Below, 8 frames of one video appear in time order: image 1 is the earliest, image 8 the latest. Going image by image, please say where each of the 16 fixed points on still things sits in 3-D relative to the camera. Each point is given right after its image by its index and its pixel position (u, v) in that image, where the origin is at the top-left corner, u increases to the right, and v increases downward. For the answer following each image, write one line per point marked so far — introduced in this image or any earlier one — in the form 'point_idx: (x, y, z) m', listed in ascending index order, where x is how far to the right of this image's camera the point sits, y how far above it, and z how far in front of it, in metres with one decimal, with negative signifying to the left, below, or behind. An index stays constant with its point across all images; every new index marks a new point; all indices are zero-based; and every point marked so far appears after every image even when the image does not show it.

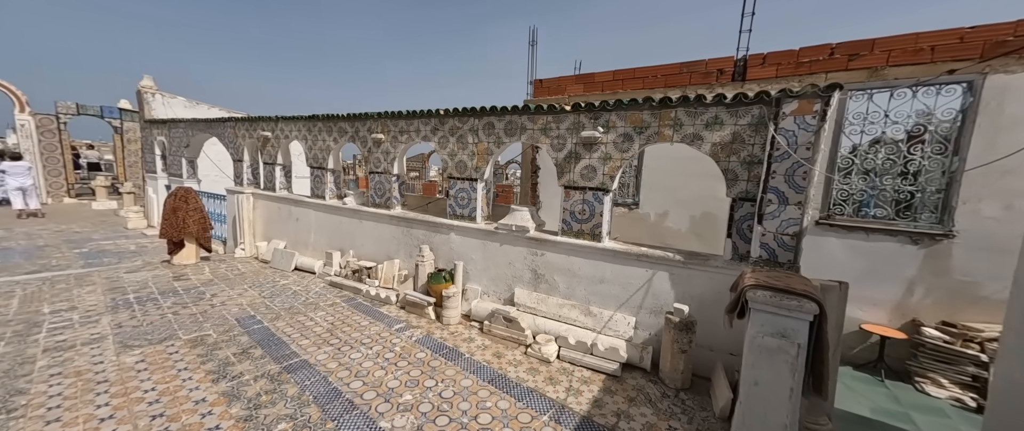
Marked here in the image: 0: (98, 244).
0: (-8.4, -0.6, +6.9) m
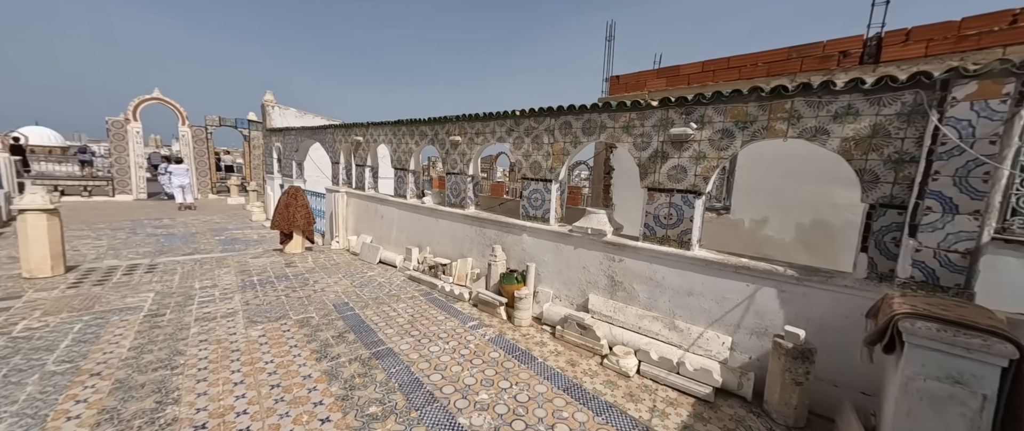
0: (-6.9, -0.4, +8.4) m
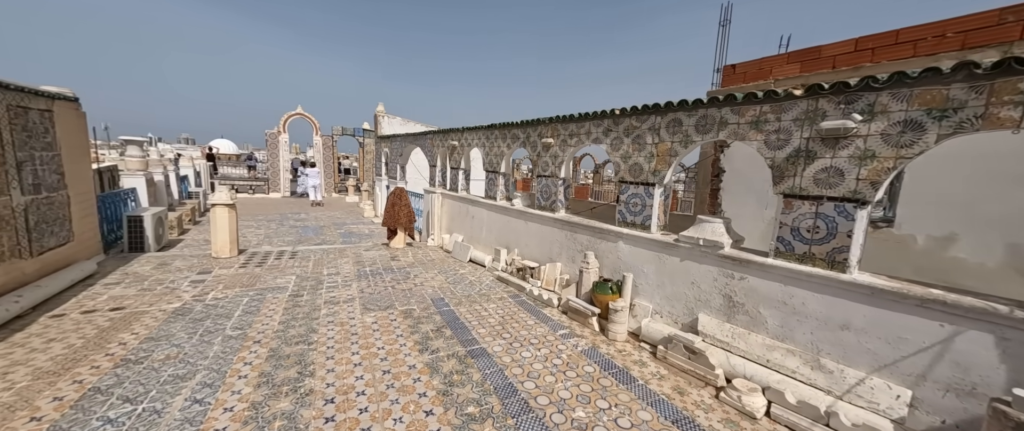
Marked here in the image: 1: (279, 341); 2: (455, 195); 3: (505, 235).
0: (-4.6, -0.3, +9.7) m
1: (-2.1, -1.1, +3.1) m
2: (-1.2, +0.4, +7.2) m
3: (-0.1, -0.3, +5.6) m
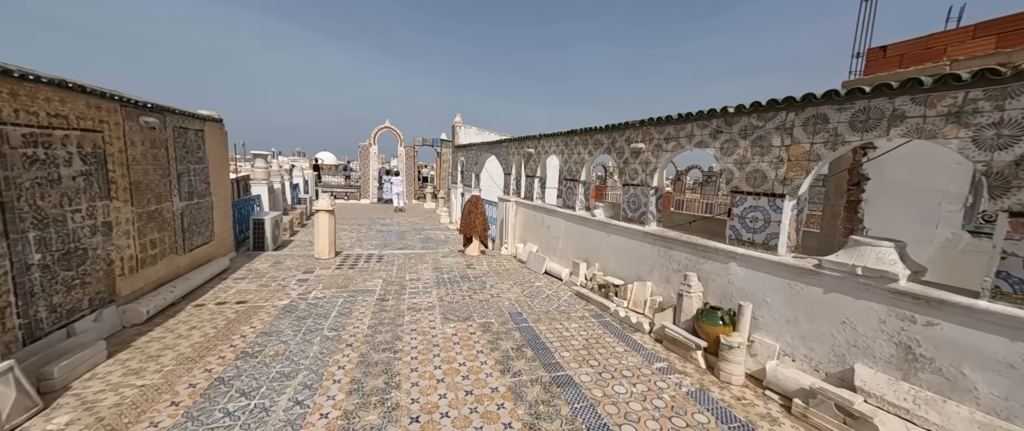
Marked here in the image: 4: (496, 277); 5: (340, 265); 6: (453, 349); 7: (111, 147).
0: (-2.5, -0.5, +10.1) m
1: (-1.3, -1.2, +3.2) m
2: (+0.4, +0.2, +7.0) m
3: (+1.1, -0.5, +5.3) m
4: (-0.2, -1.0, +5.7) m
5: (-3.1, -0.9, +6.1) m
6: (-0.5, -1.2, +3.2) m
7: (-4.0, +0.7, +3.5) m
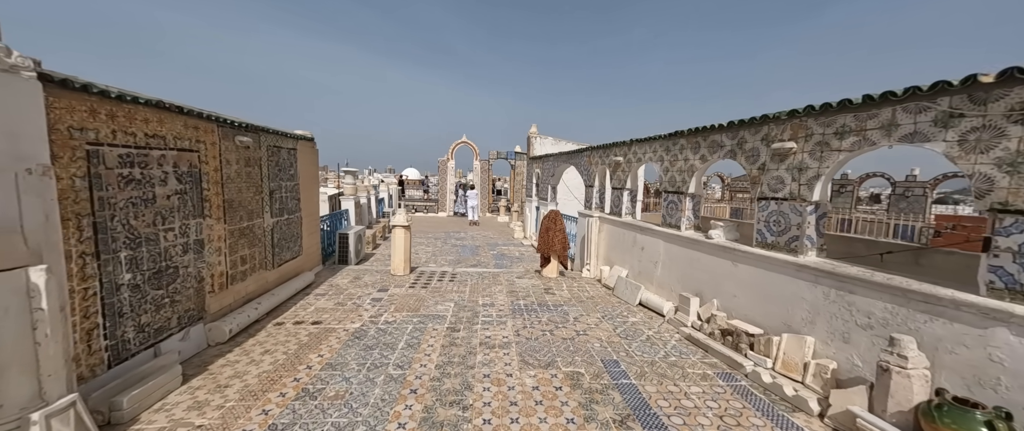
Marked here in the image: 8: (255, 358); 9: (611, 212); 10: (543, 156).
0: (-0.3, -1.0, +9.7) m
1: (-0.6, -1.4, +2.6) m
2: (+1.9, -0.1, +6.1) m
3: (+2.3, -0.8, +4.2) m
4: (+1.0, -1.3, +4.9) m
5: (-1.7, -1.2, +5.9) m
6: (+0.2, -1.4, +2.5) m
7: (-3.2, +0.5, +3.6) m
8: (-2.4, -1.3, +3.2) m
9: (+1.9, +0.1, +6.5) m
10: (+1.0, +1.8, +10.5) m
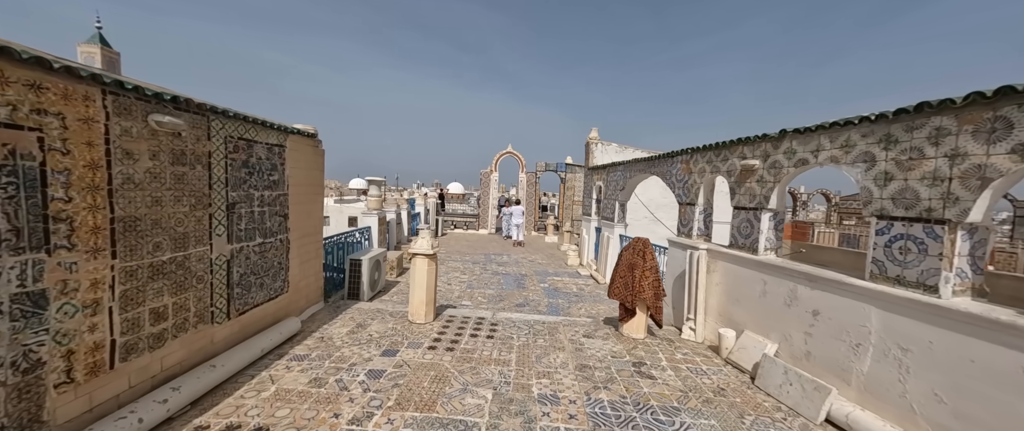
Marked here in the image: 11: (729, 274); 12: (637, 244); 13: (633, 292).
0: (+1.0, -1.5, +7.7) m
1: (-0.2, -1.6, +0.7) m
2: (+2.7, -0.5, +3.9) m
3: (+2.8, -1.1, +2.0) m
4: (+1.6, -1.6, +2.7) m
5: (-0.9, -1.5, +4.1) m
6: (+0.5, -1.6, +0.5) m
7: (-2.6, +0.3, +2.0) m
8: (-1.9, -1.5, +1.5) m
9: (+2.7, -0.4, +4.3) m
10: (+2.4, +1.2, +8.5) m
11: (+2.7, -0.7, +4.2) m
12: (+1.6, -0.4, +4.3) m
13: (+1.5, -1.0, +4.2) m
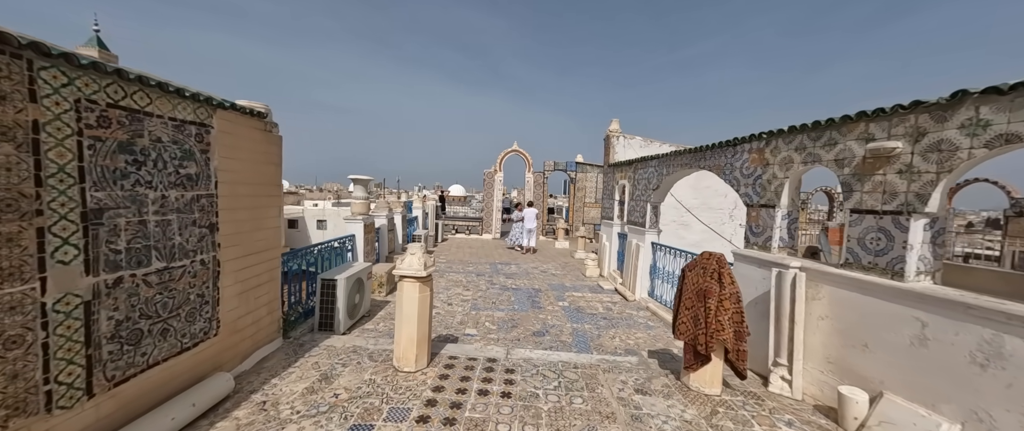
0: (+1.2, -1.6, +6.5) m
1: (0.0, -1.6, -0.5) m
2: (+2.9, -0.5, +2.7) m
3: (+3.0, -1.1, +0.7) m
4: (+1.8, -1.7, +1.5) m
5: (-0.7, -1.5, +2.9) m
6: (+0.7, -1.6, -0.8) m
7: (-2.4, +0.3, +0.8) m
8: (-1.7, -1.6, +0.3) m
9: (+2.9, -0.4, +3.1) m
10: (+2.6, +1.1, +7.3) m
11: (+2.9, -0.8, +2.9) m
12: (+1.8, -0.5, +3.1) m
13: (+1.7, -1.0, +3.0) m
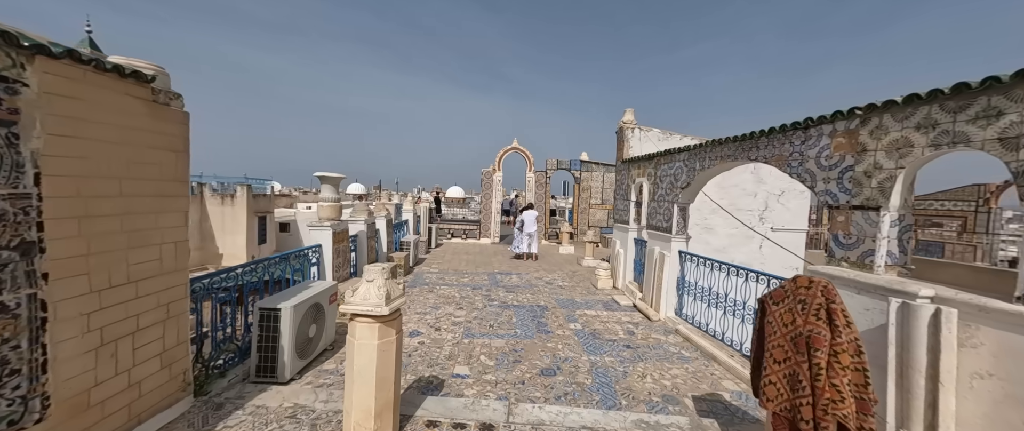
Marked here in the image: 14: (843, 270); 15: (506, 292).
0: (+1.2, -1.6, +5.4) m
1: (0.0, -1.7, -1.6) m
2: (+2.9, -0.6, +1.6) m
3: (+3.1, -1.2, -0.3) m
4: (+1.9, -1.7, +0.5) m
5: (-0.7, -1.6, +1.8) m
6: (+0.8, -1.7, -1.8) m
7: (-2.4, +0.2, -0.2) m
8: (-1.7, -1.6, -0.7) m
9: (+3.0, -0.5, +2.0) m
10: (+2.6, +1.1, +6.2) m
11: (+2.9, -0.8, +1.9) m
12: (+1.9, -0.5, +2.0) m
13: (+1.8, -1.1, +2.0) m
14: (+2.7, -0.4, +2.9) m
15: (-0.1, -1.5, +6.6) m
